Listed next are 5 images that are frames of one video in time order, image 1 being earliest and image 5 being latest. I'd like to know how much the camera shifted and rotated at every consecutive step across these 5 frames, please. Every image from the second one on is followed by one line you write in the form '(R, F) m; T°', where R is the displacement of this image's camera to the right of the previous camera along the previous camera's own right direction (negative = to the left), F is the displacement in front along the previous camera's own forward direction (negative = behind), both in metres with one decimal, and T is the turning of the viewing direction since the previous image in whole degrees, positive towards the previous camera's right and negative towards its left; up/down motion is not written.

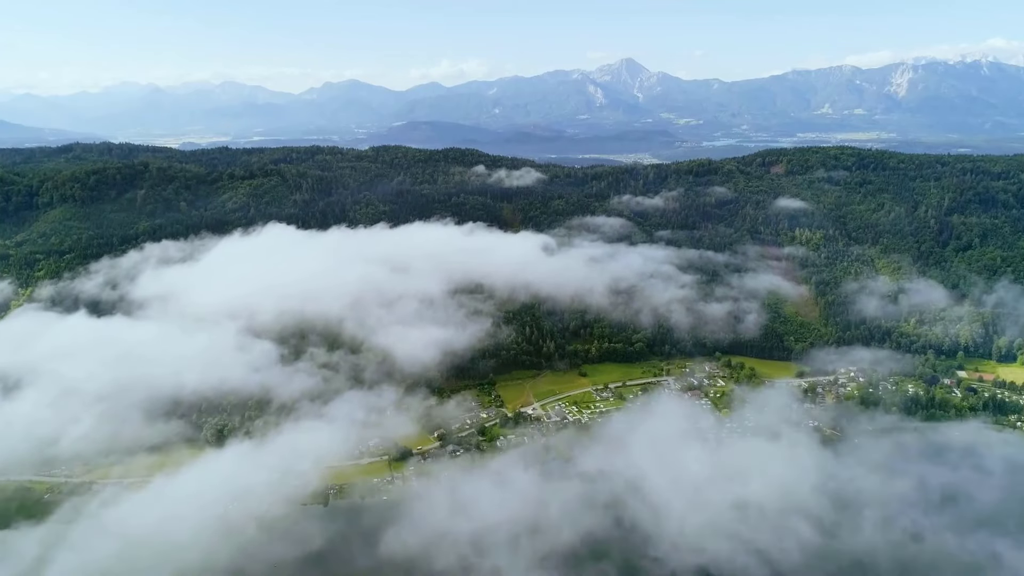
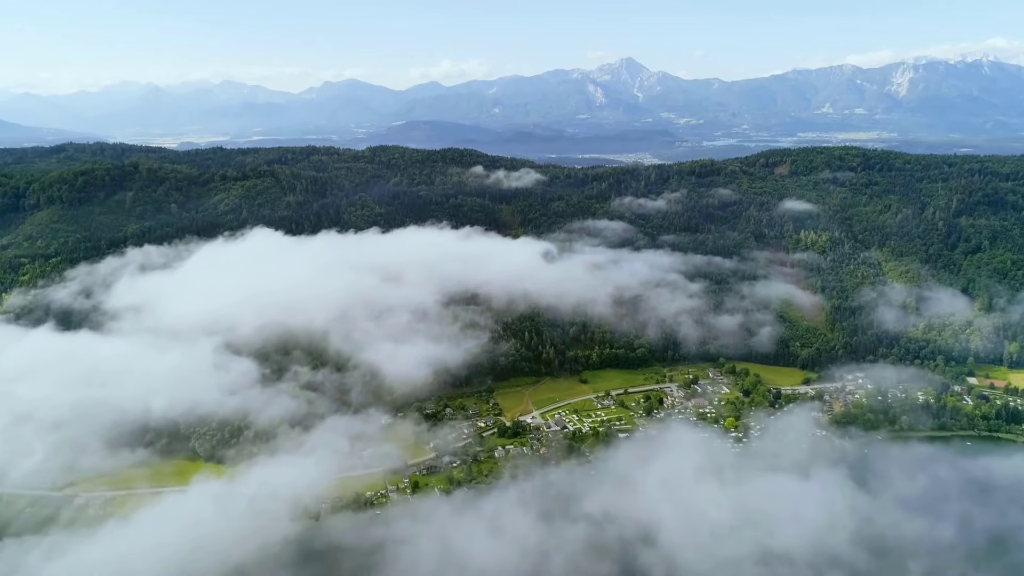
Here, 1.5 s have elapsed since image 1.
(+0.1, +2.6) m; 0°
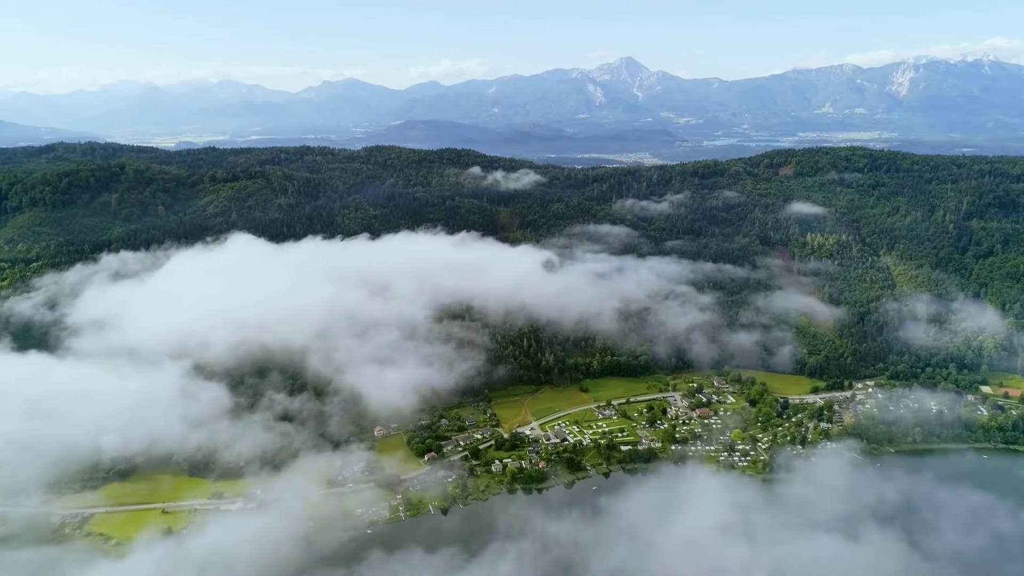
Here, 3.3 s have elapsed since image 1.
(+0.1, +3.2) m; 0°
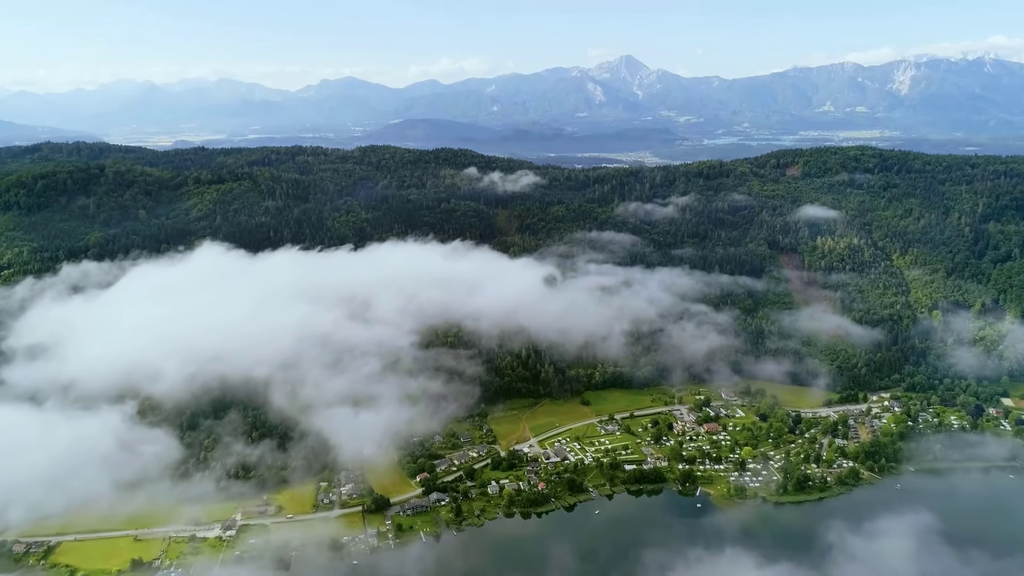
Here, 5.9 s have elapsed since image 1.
(+0.2, +4.5) m; 0°
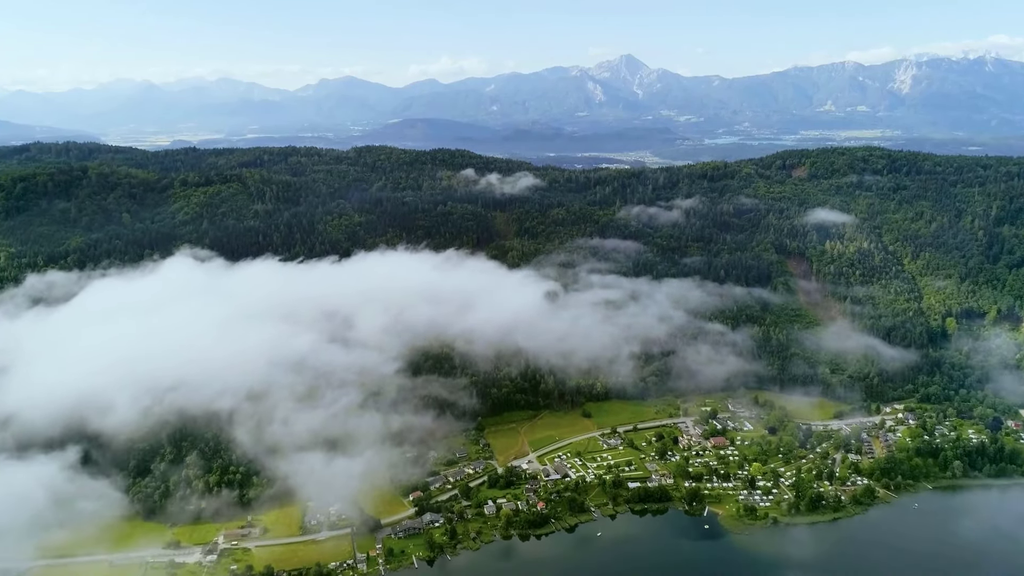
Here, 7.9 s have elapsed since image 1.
(+0.2, +3.5) m; 0°
